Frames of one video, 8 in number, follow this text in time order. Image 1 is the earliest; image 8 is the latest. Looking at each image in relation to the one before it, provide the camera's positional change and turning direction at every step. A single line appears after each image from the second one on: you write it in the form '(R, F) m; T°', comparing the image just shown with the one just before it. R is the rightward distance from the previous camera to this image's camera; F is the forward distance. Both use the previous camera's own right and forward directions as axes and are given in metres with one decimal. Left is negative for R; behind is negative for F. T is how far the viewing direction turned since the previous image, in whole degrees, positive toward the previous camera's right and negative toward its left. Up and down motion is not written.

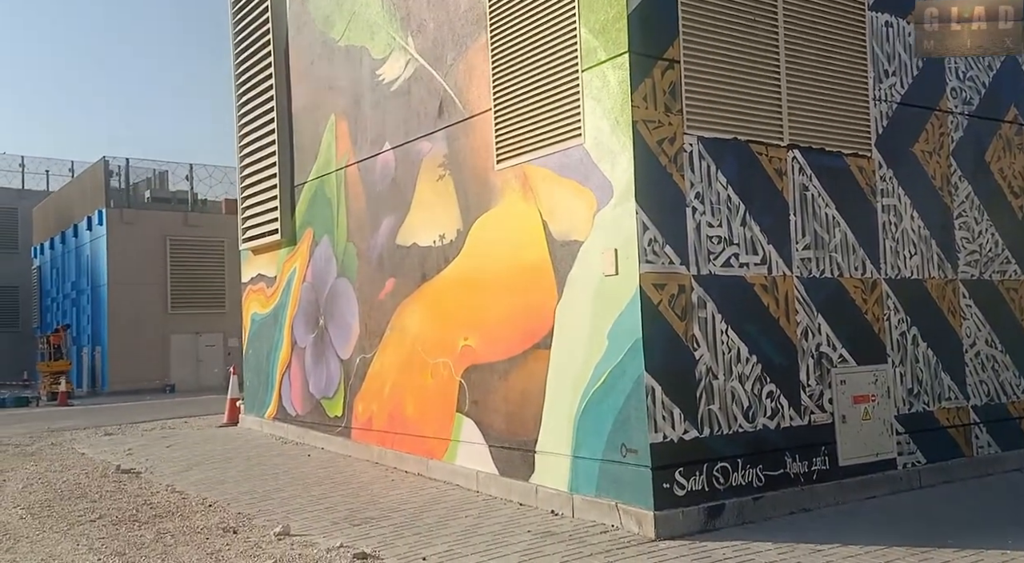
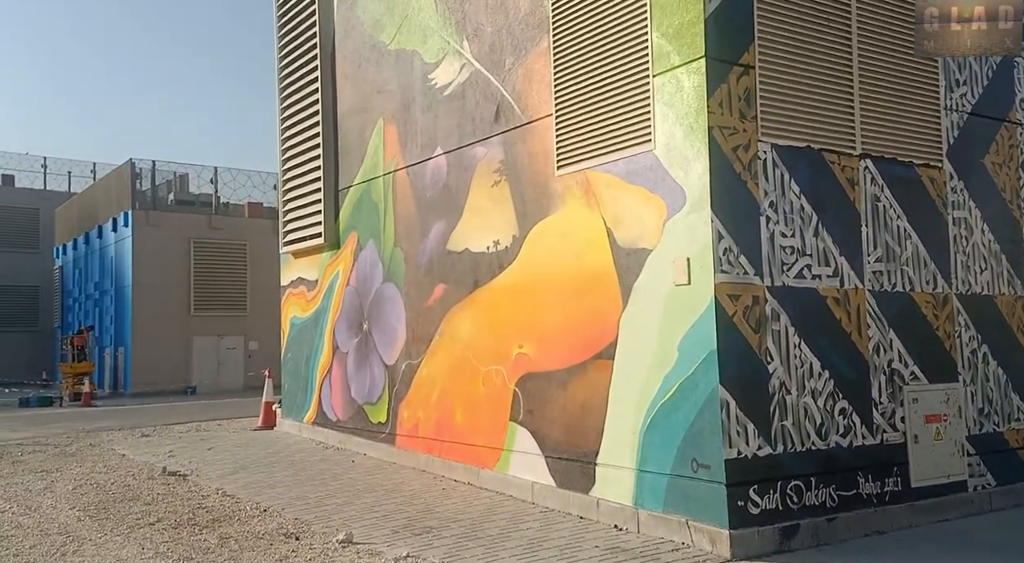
(-0.4, +0.1) m; -1°
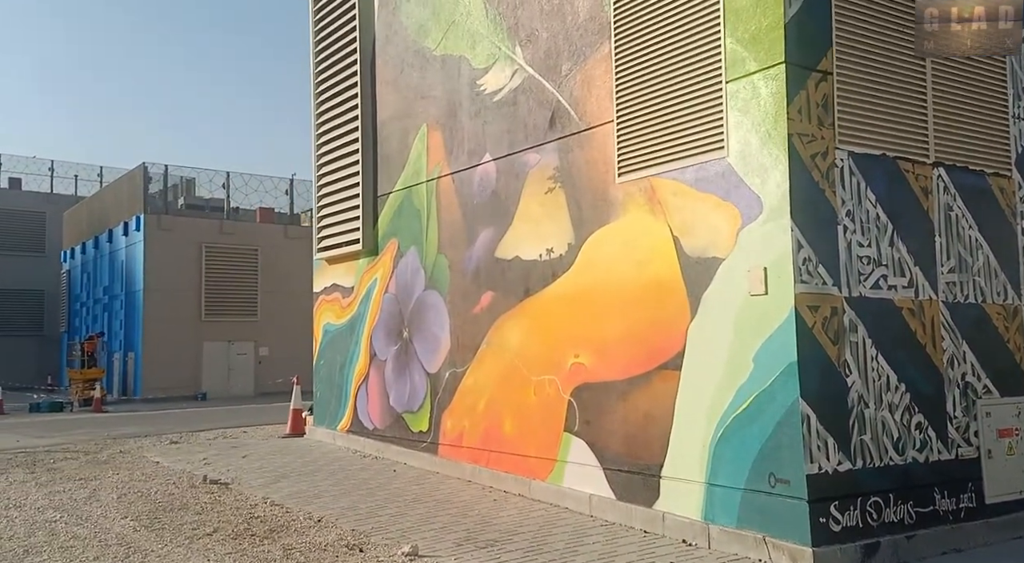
(-0.5, +0.1) m; 0°
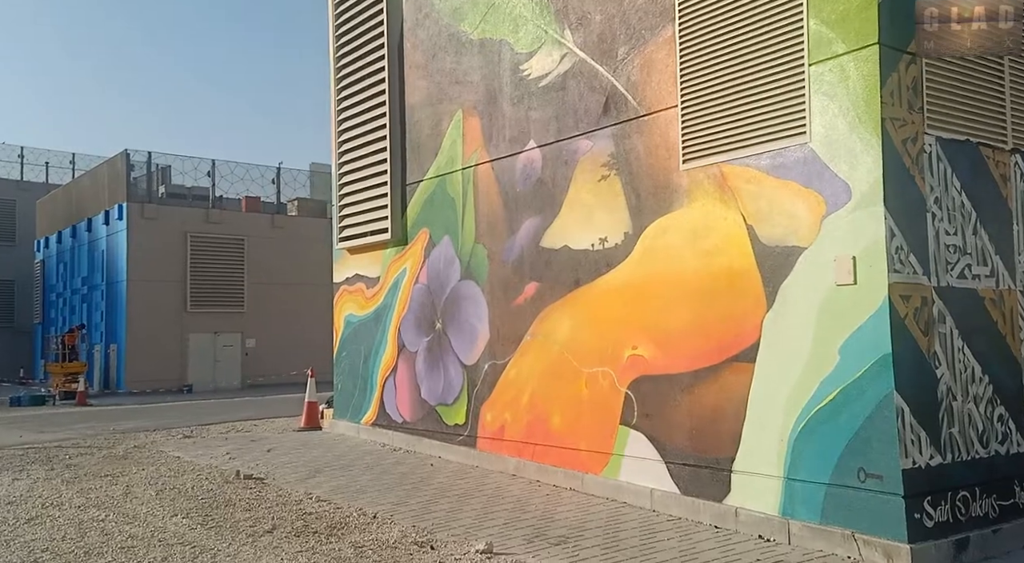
(-0.7, +0.2) m; +2°
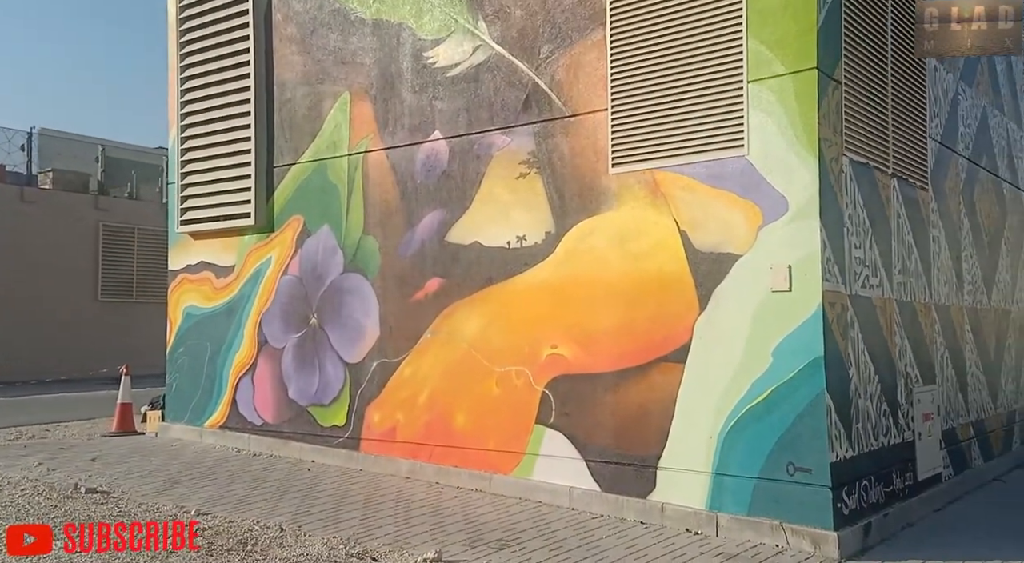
(-1.4, +0.4) m; +16°
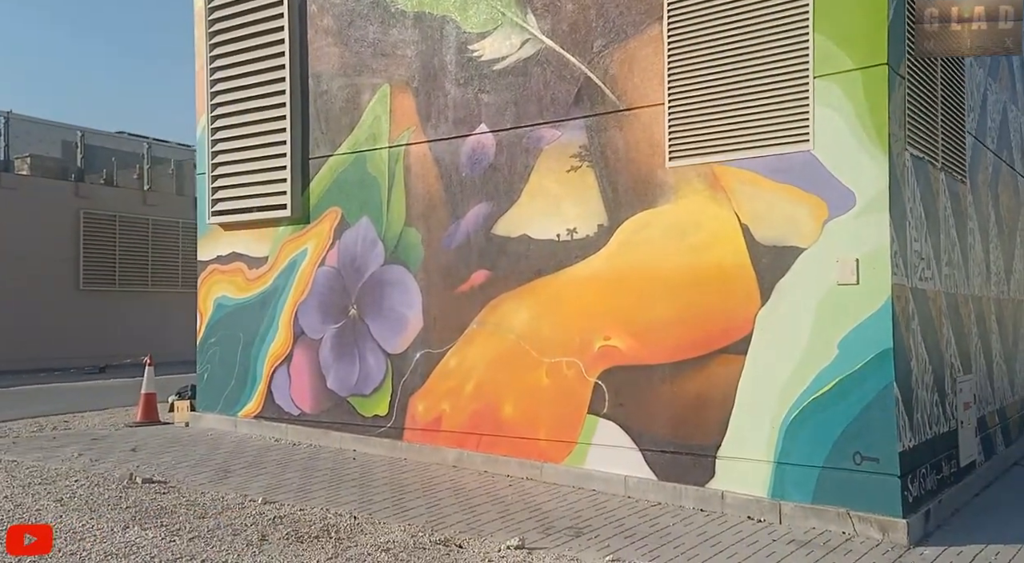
(-0.7, -0.1) m; +2°
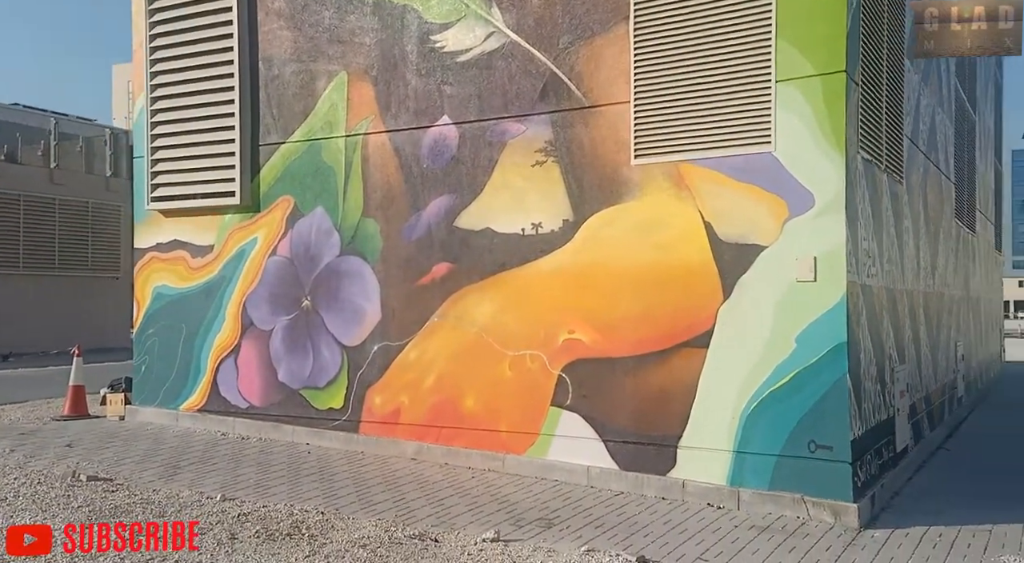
(-0.5, 0.0) m; +6°
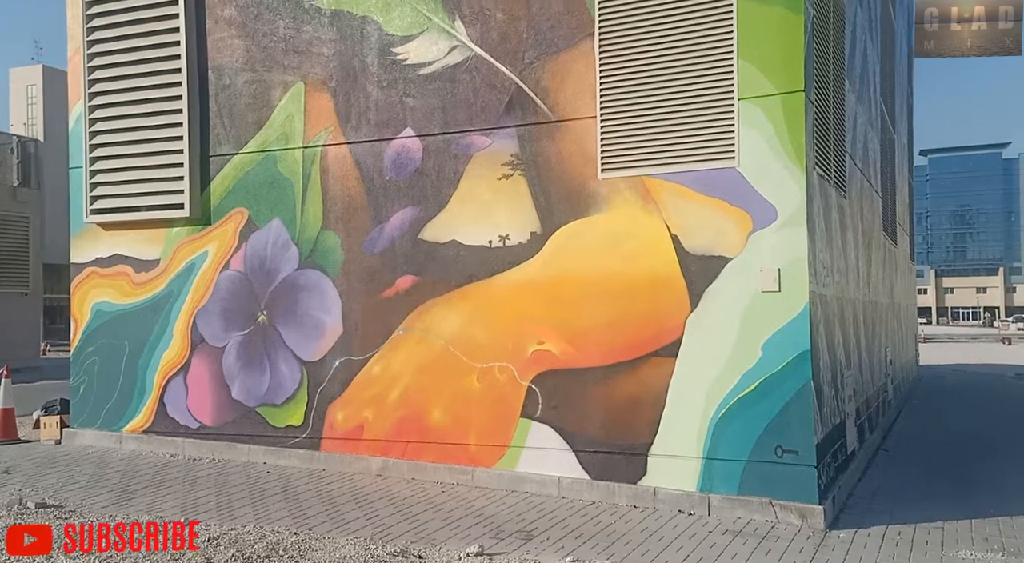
(-0.5, 0.0) m; +6°
